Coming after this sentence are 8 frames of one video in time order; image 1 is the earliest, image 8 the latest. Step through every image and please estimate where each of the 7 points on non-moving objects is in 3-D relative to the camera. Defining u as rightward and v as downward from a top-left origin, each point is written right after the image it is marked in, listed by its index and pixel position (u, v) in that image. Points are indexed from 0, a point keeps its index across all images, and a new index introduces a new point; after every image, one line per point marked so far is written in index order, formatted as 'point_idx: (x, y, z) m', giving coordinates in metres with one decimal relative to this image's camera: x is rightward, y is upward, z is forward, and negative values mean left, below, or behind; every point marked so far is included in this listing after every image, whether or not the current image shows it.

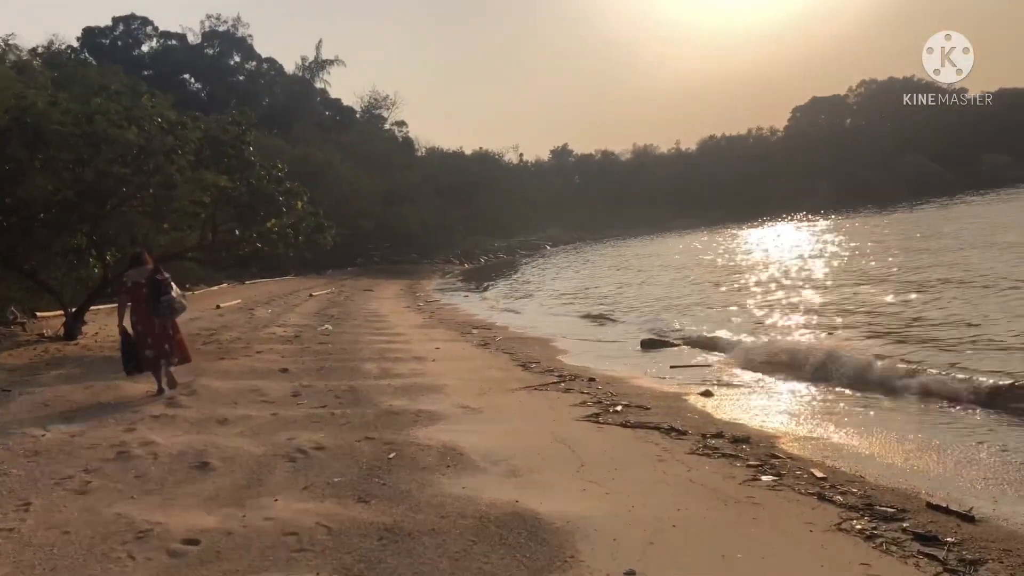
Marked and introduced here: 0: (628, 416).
0: (+1.0, -1.1, +8.4) m
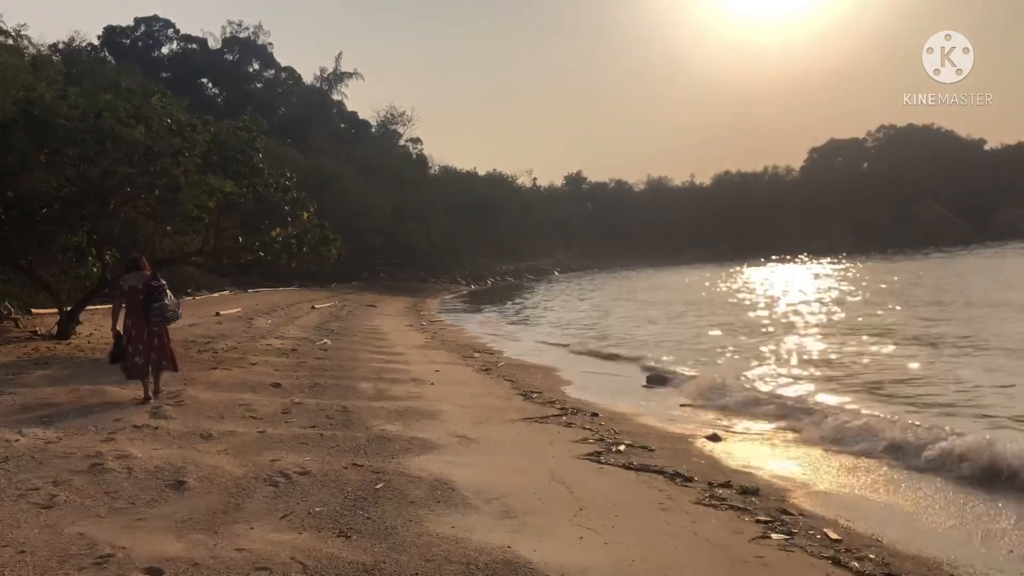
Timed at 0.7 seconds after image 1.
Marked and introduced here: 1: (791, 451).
0: (+1.0, -1.4, +8.0) m
1: (+2.5, -1.5, +8.4) m
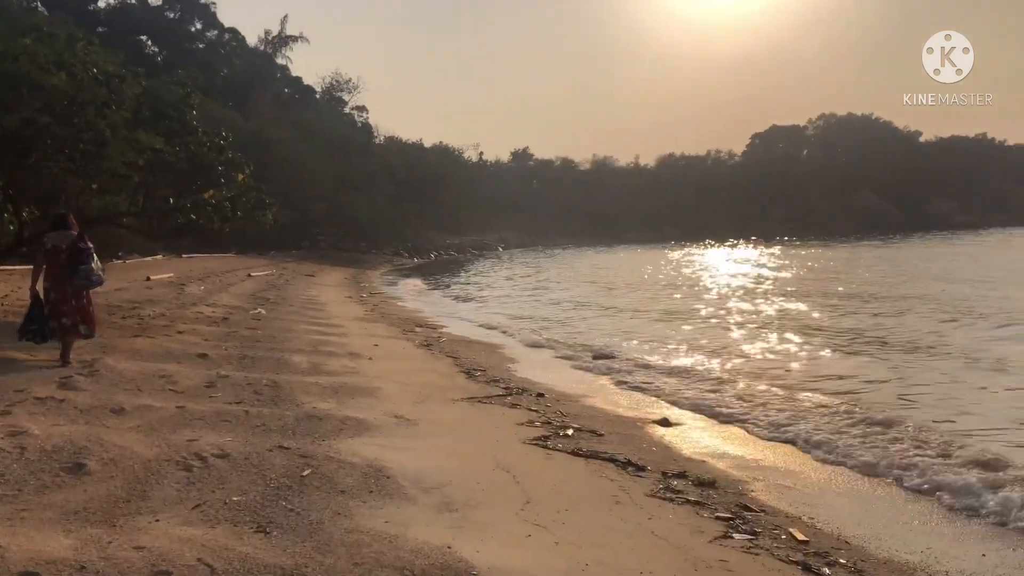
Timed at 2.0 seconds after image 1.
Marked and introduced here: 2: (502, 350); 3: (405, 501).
0: (+0.5, -1.2, +7.5) m
1: (+2.0, -1.3, +8.0) m
2: (-0.2, -1.0, +14.3) m
3: (-0.6, -1.2, +5.3) m
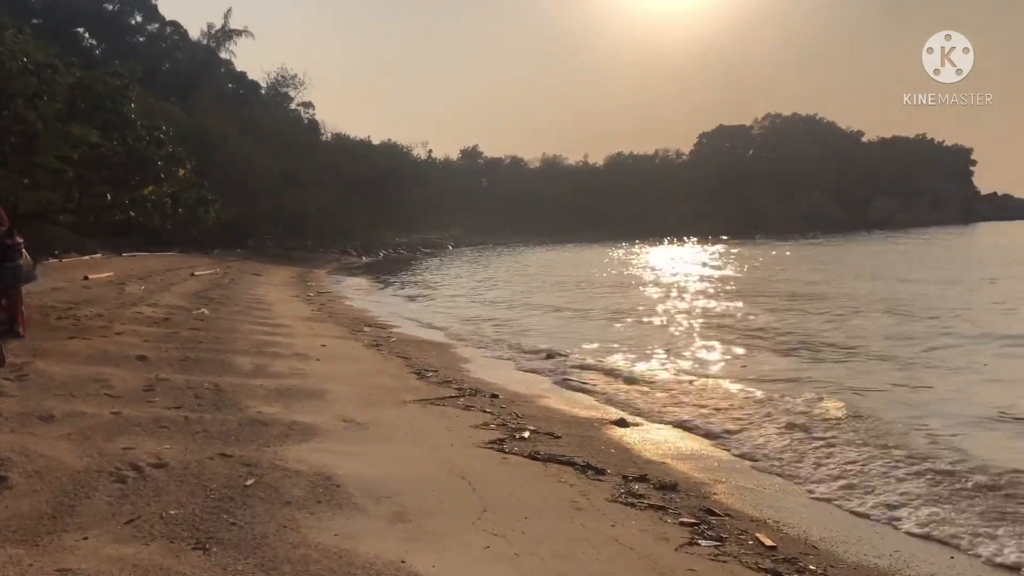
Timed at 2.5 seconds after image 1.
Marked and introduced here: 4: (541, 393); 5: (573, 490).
0: (+0.2, -1.2, +7.3) m
1: (+1.6, -1.3, +7.9) m
2: (-0.9, -0.9, +14.0) m
3: (-0.8, -1.2, +5.1) m
4: (+0.3, -1.1, +10.3) m
5: (+0.4, -1.3, +5.9) m
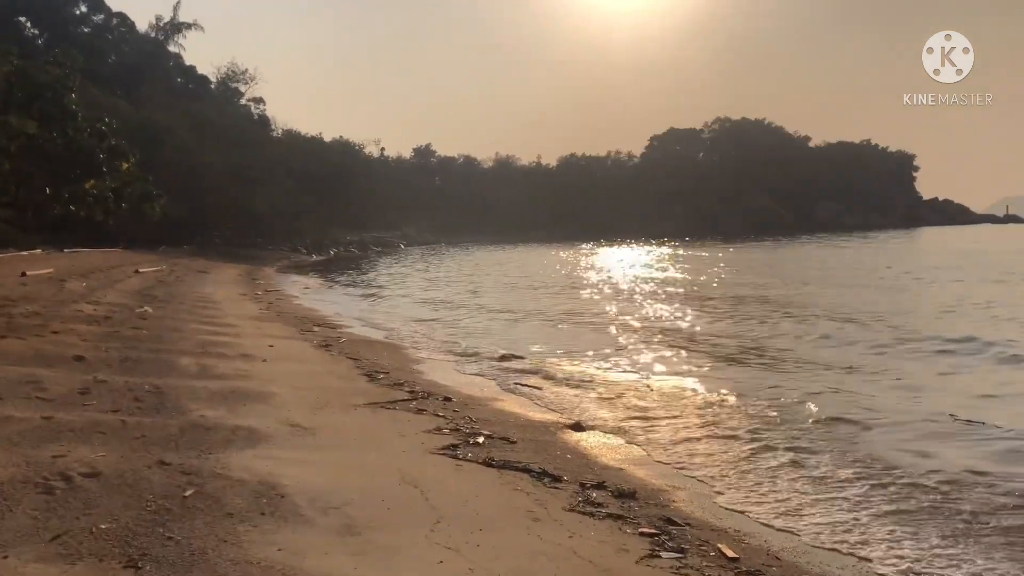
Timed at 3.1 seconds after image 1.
0: (-0.2, -1.2, +7.1) m
1: (+1.2, -1.3, +7.7) m
2: (-1.6, -0.9, +13.8) m
3: (-1.1, -1.2, +4.8) m
4: (-0.2, -1.1, +10.1) m
5: (+0.1, -1.3, +5.7) m
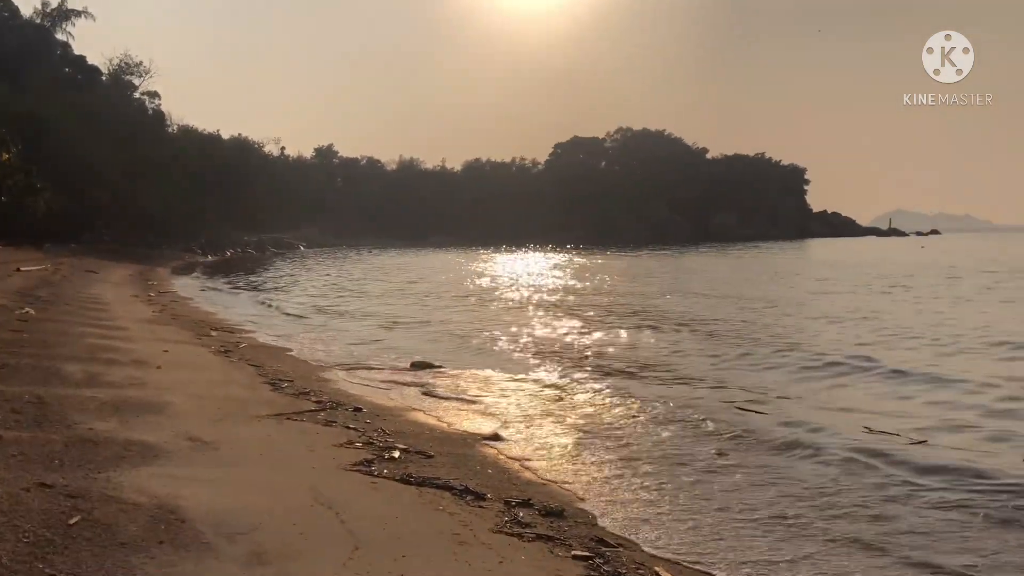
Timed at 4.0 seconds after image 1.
0: (-0.7, -1.3, +6.7) m
1: (+0.6, -1.3, +7.5) m
2: (-2.8, -1.0, +13.2) m
3: (-1.4, -1.2, +4.3) m
4: (-1.1, -1.2, +9.7) m
5: (-0.3, -1.3, +5.4) m
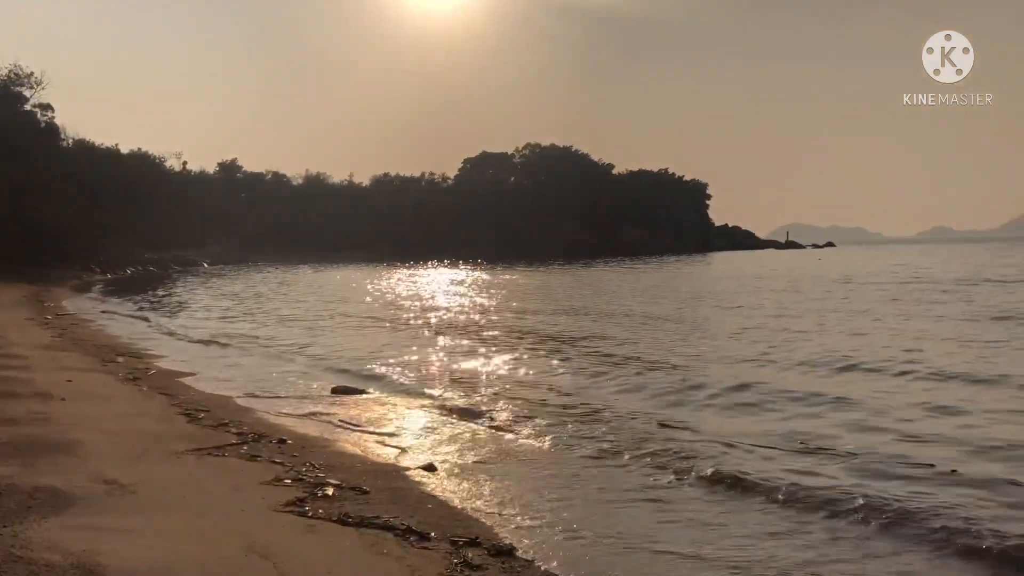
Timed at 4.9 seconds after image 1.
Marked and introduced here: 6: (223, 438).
0: (-1.1, -1.4, +6.3) m
1: (+0.1, -1.5, +7.2) m
2: (-3.8, -1.3, +12.6) m
3: (-1.6, -1.4, +3.9) m
4: (-1.7, -1.4, +9.3) m
5: (-0.6, -1.5, +5.0) m
6: (-2.6, -1.3, +8.5) m
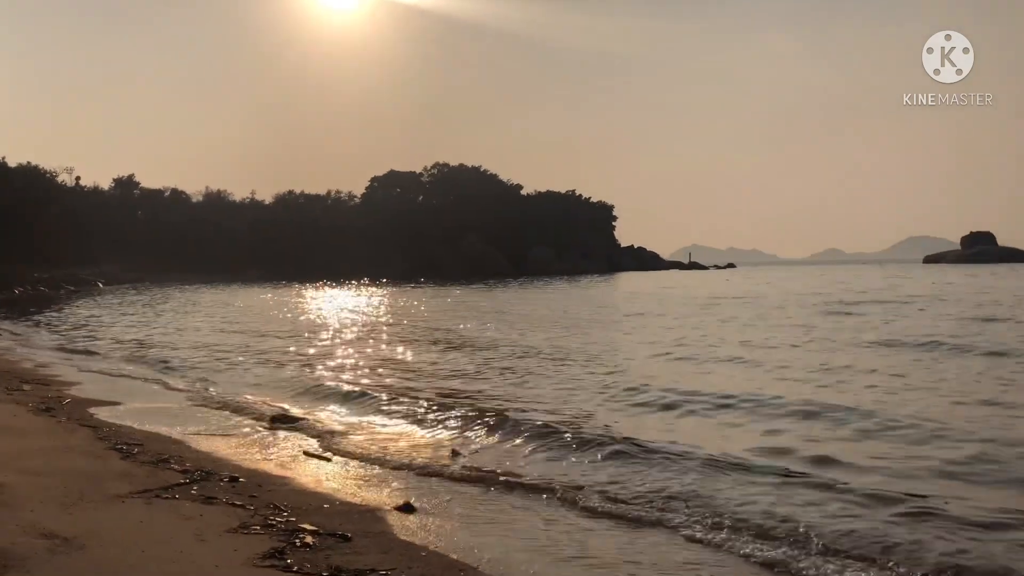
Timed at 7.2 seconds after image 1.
0: (-1.1, -1.6, +5.6) m
1: (+0.1, -1.7, +6.5) m
2: (-4.4, -1.5, +11.5) m
3: (-1.3, -1.4, +3.1) m
4: (-2.0, -1.6, +8.4) m
5: (-0.4, -1.6, +4.3) m
6: (-2.8, -1.5, +7.6) m
